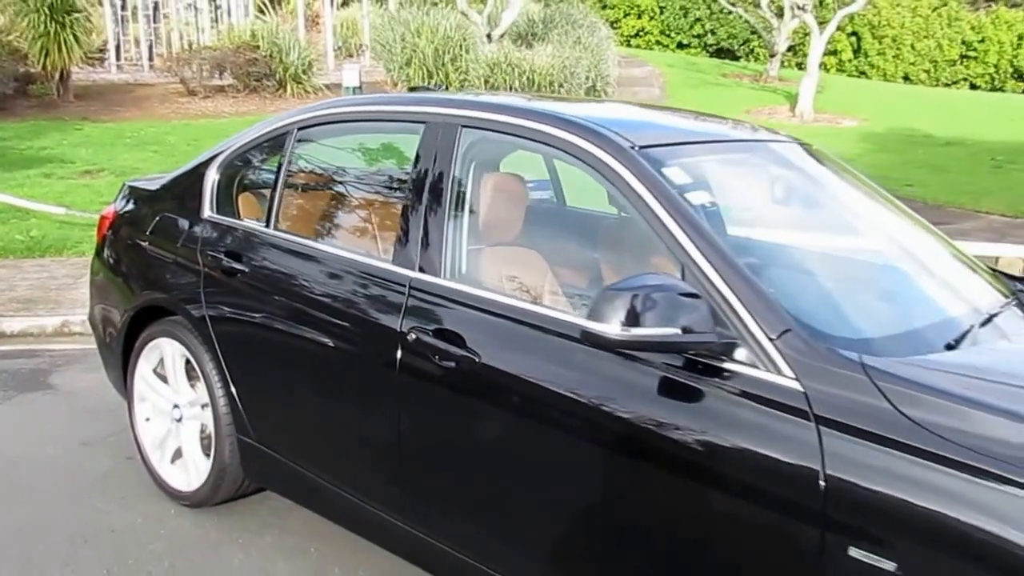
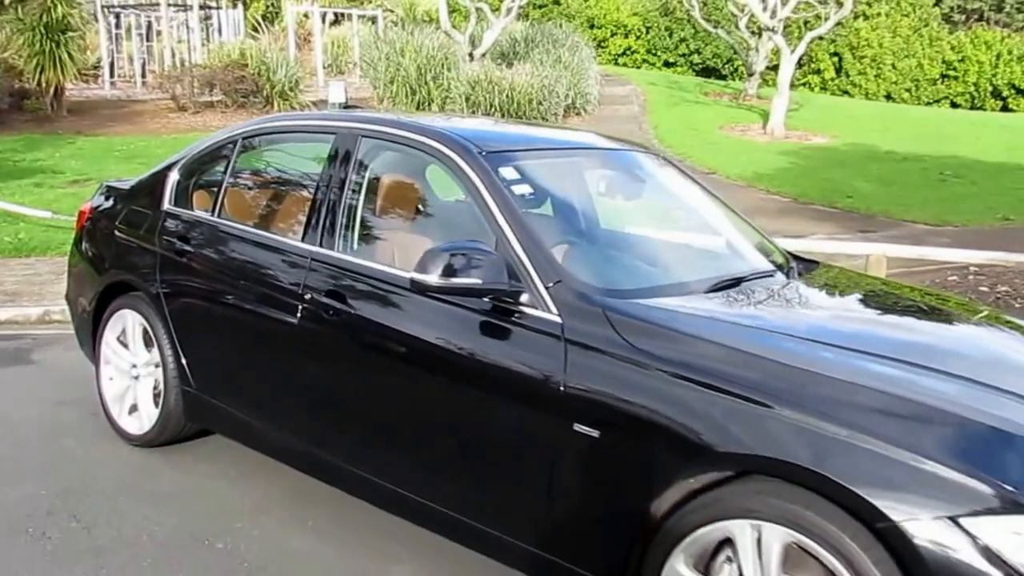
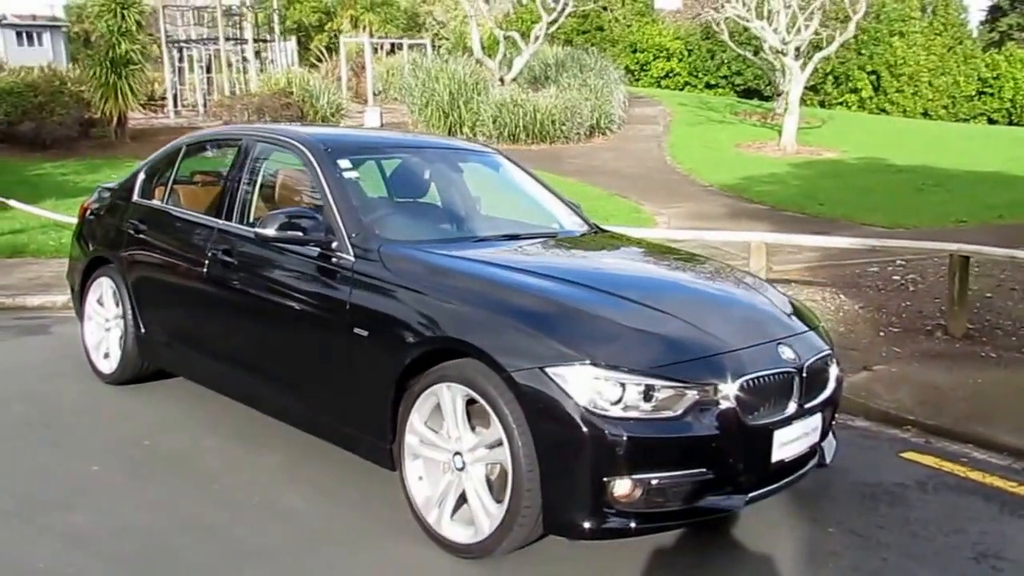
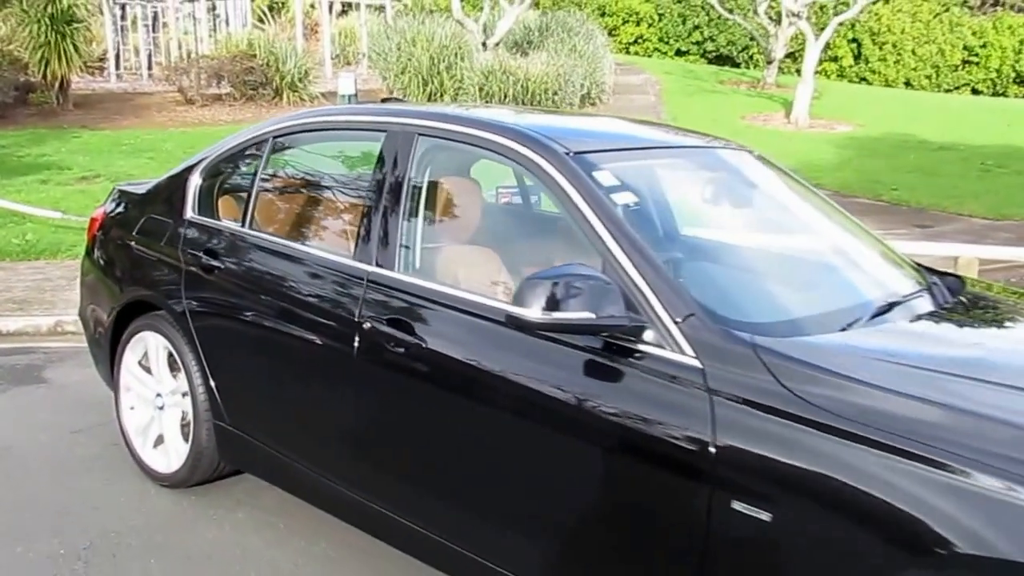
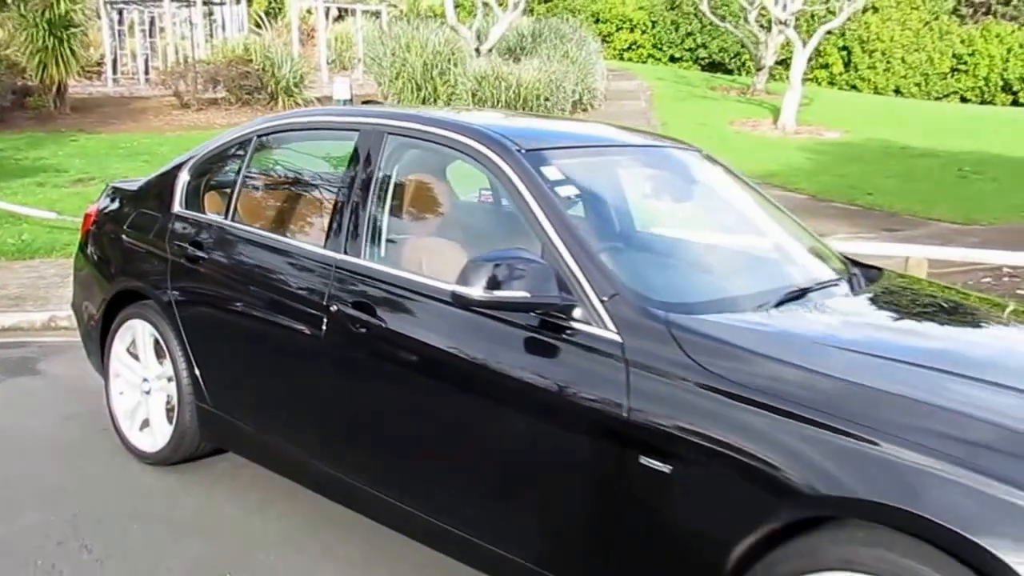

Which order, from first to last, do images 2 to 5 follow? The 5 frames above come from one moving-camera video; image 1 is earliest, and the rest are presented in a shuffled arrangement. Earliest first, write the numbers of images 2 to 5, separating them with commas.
4, 5, 2, 3
